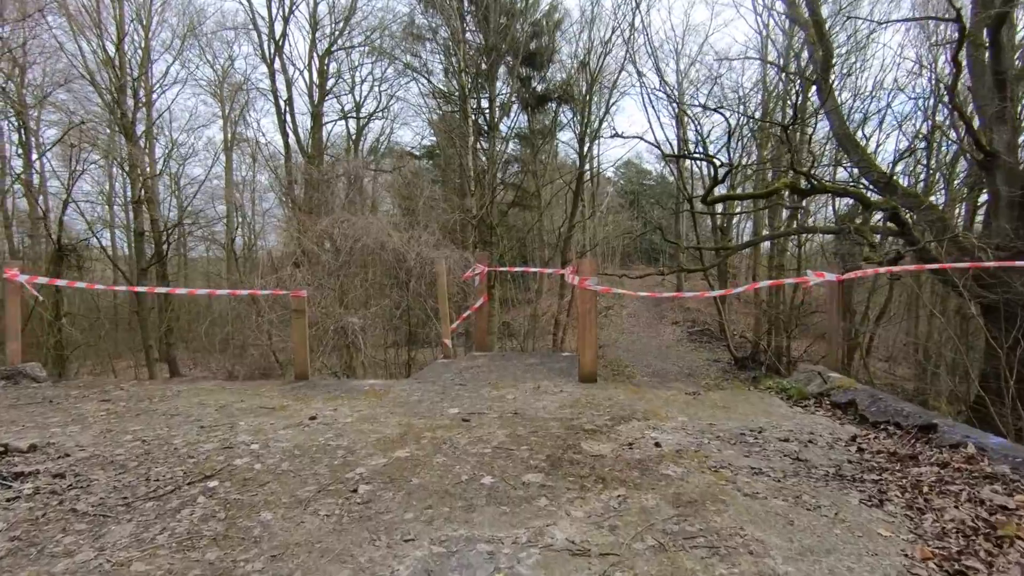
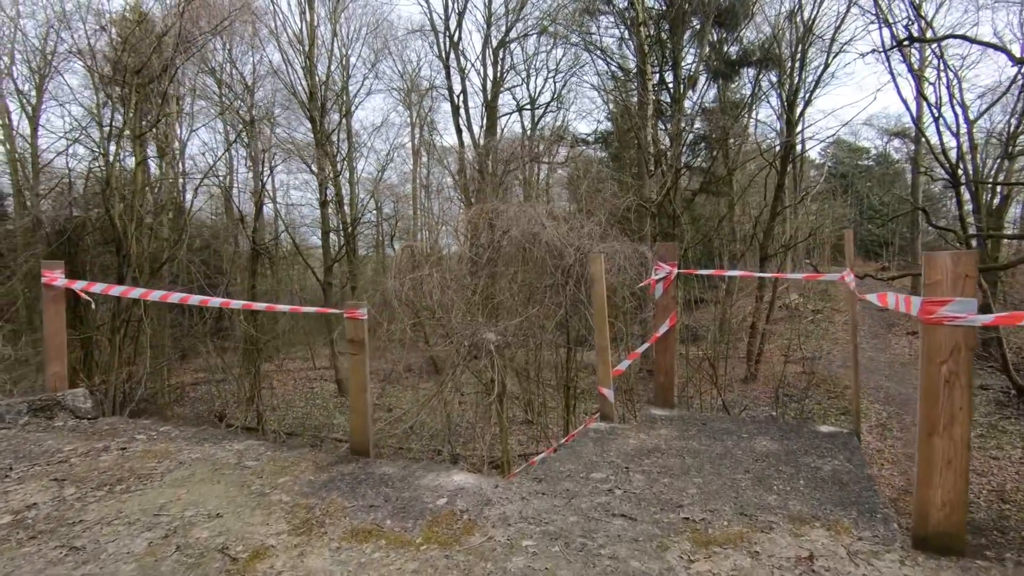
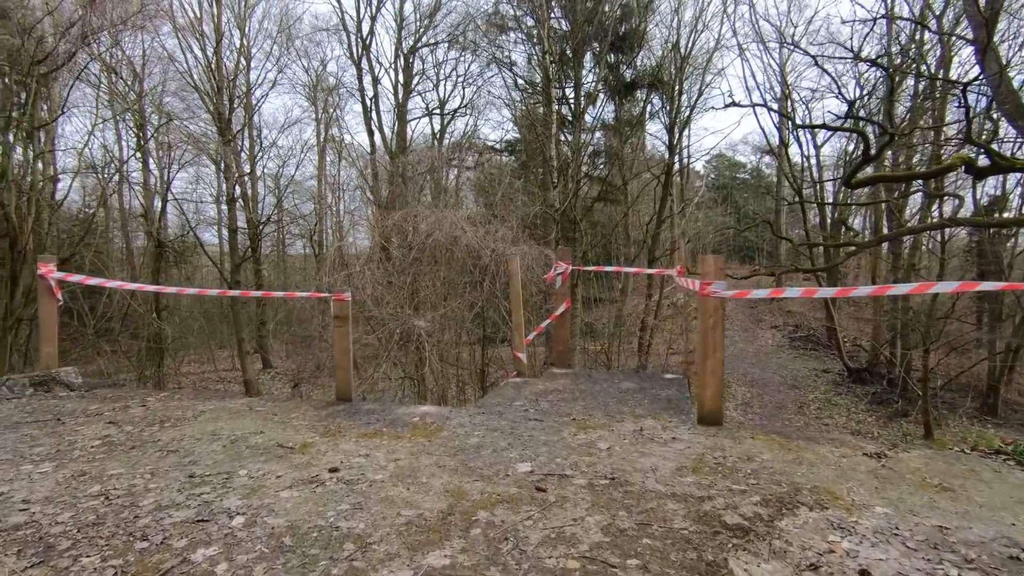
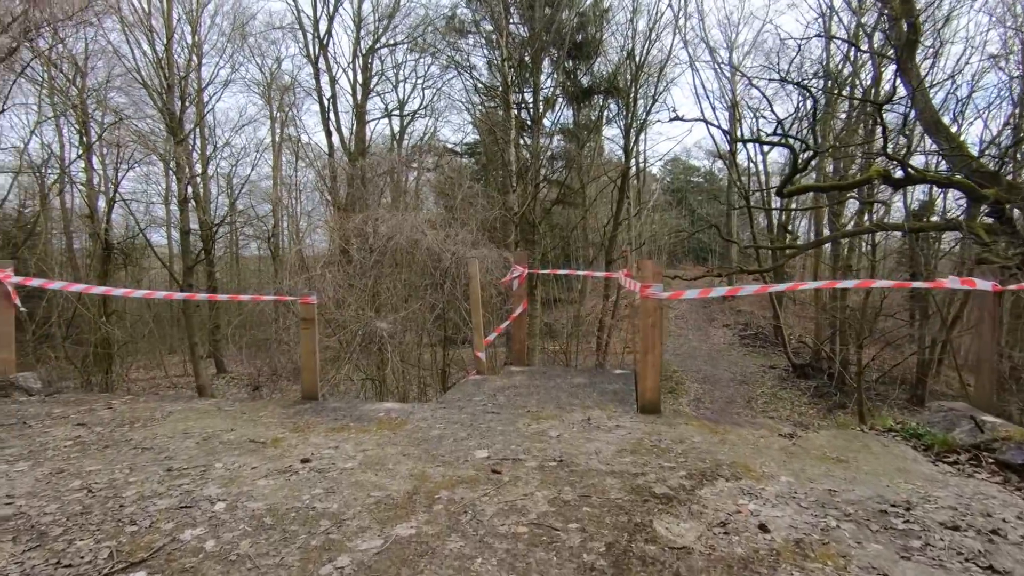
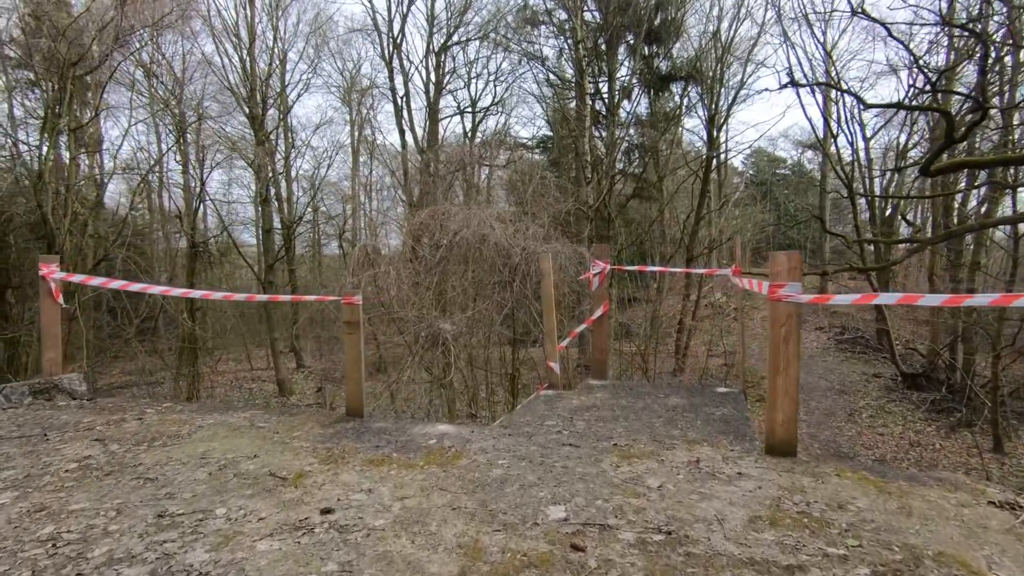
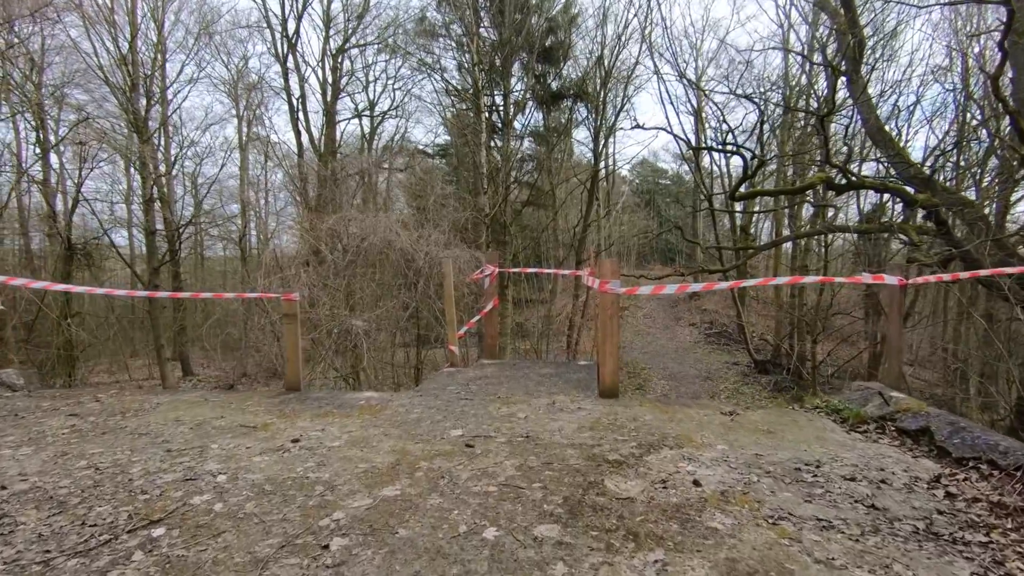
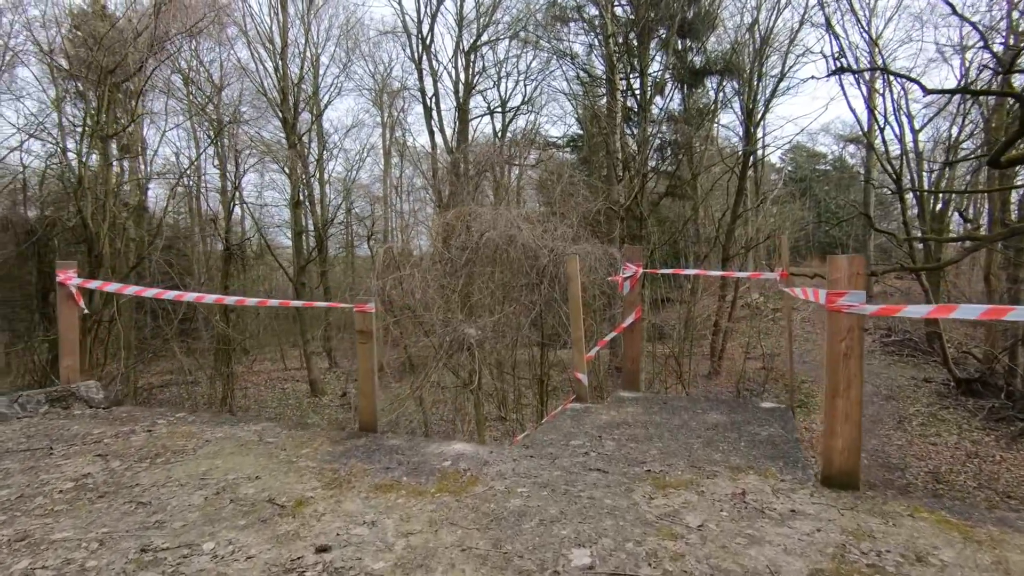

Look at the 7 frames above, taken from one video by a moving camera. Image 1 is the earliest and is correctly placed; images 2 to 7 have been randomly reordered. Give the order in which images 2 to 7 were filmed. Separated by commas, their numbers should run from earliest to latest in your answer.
6, 4, 3, 5, 7, 2
